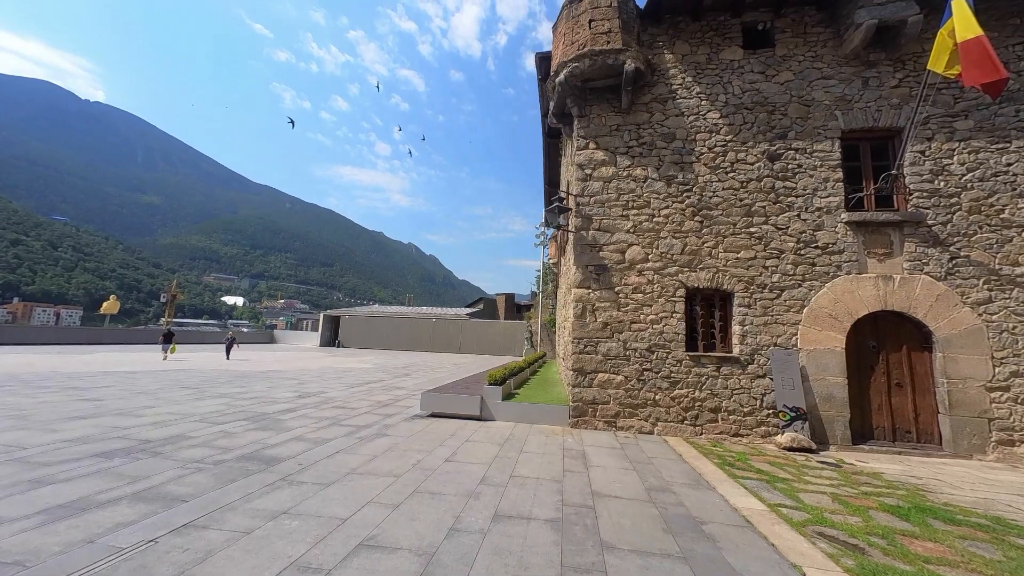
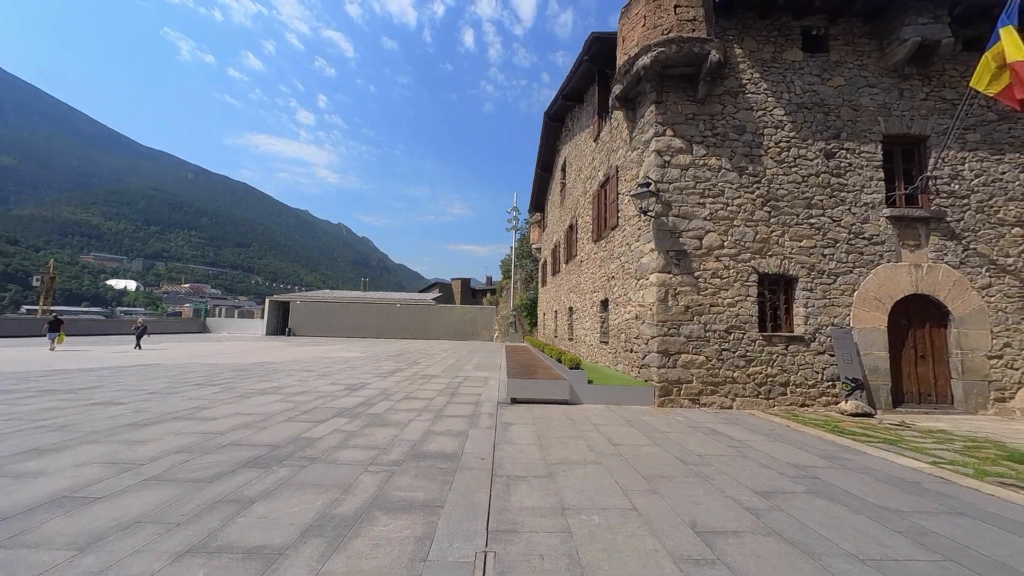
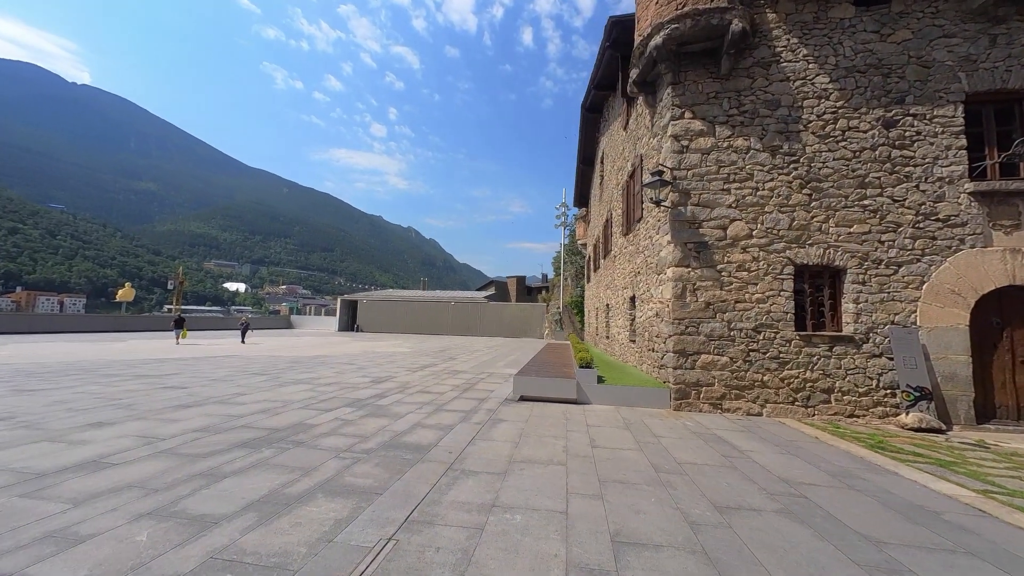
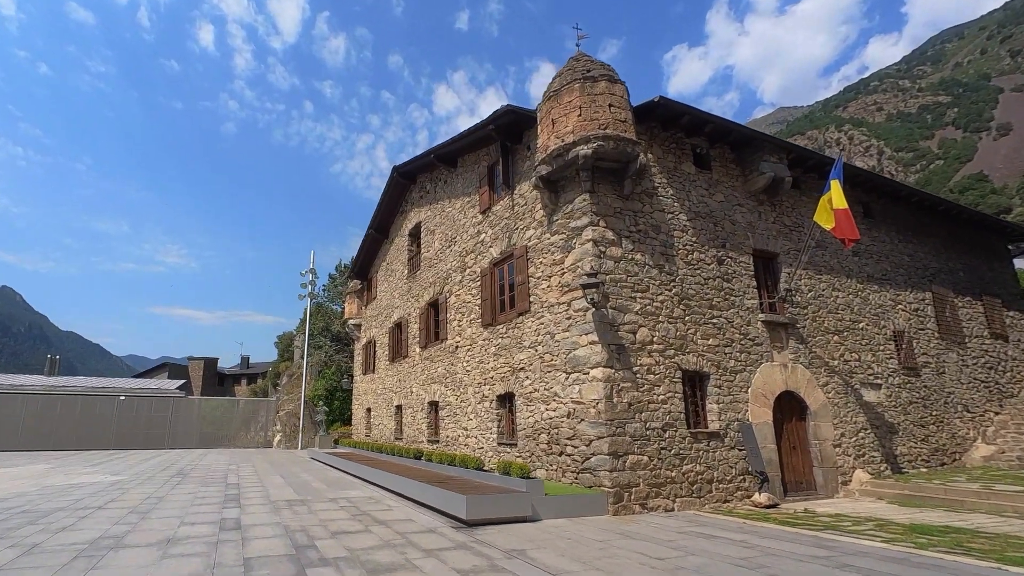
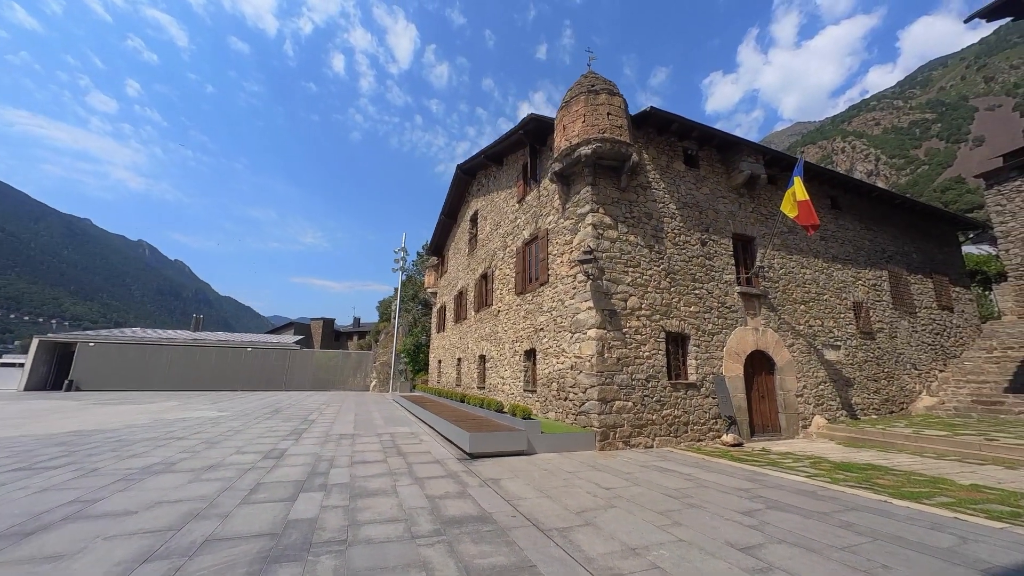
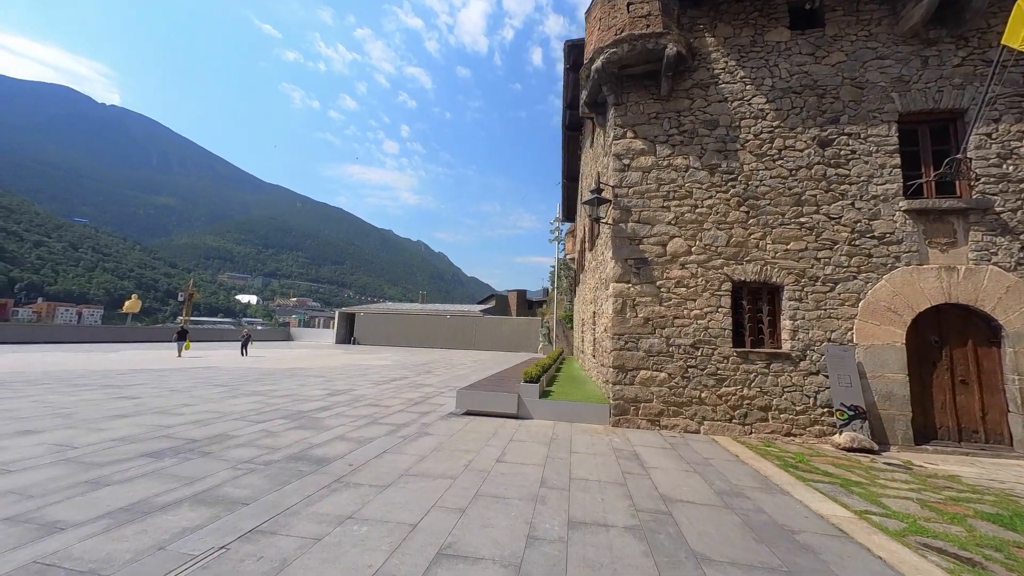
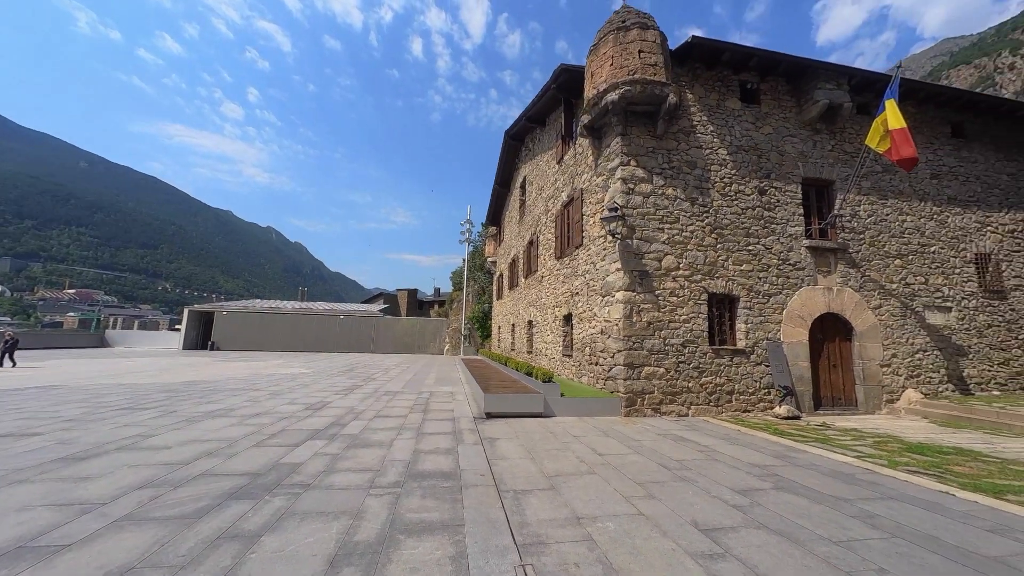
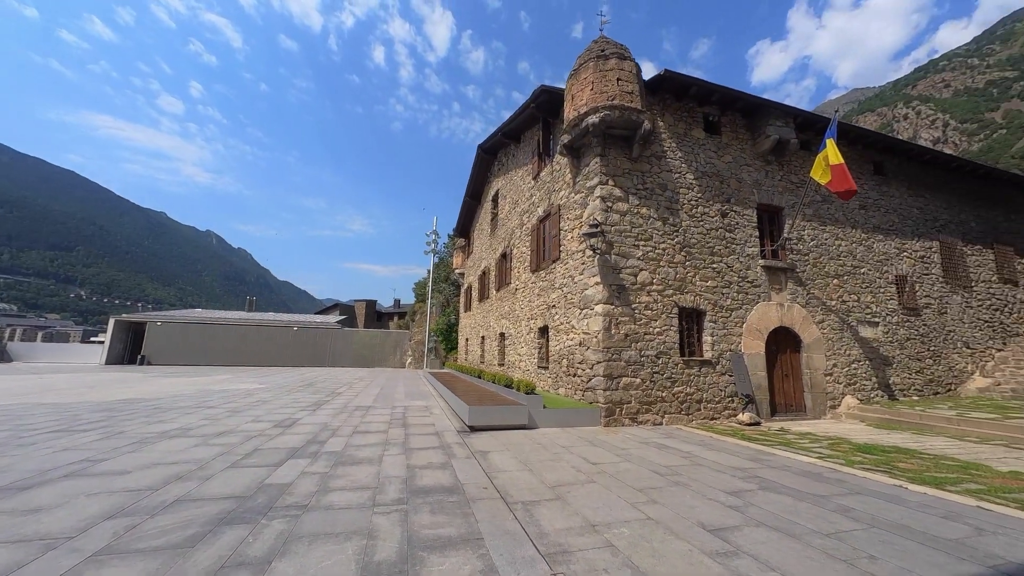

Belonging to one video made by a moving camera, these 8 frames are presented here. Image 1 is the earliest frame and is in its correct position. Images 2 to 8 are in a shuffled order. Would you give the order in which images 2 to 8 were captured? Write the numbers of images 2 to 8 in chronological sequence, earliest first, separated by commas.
6, 3, 2, 7, 8, 5, 4
